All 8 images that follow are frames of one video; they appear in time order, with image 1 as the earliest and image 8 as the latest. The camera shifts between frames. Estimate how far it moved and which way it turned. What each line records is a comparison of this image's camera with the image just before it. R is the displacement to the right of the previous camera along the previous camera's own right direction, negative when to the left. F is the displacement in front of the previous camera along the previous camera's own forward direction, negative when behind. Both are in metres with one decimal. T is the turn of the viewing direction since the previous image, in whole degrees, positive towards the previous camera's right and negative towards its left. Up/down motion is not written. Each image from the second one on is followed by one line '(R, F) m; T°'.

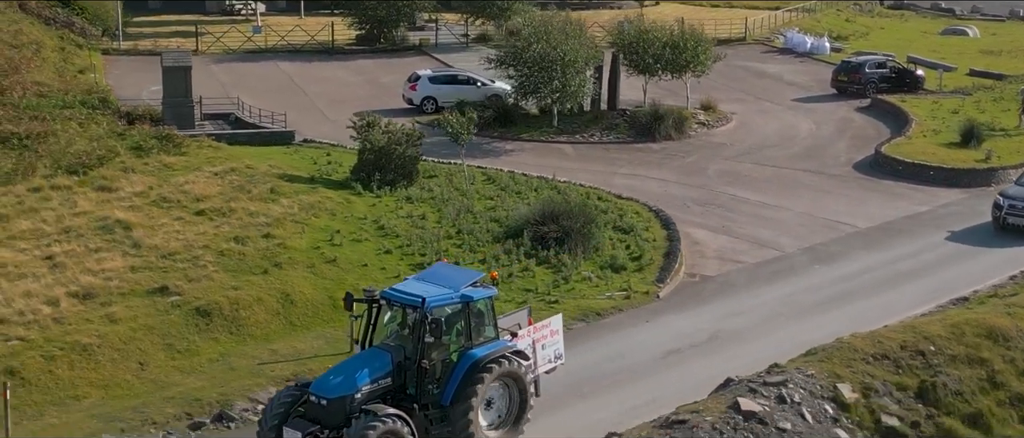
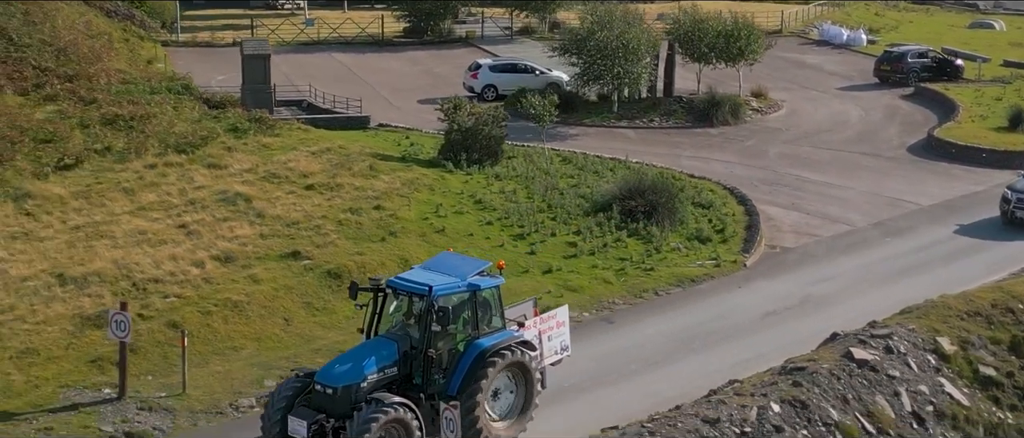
(-3.4, -1.4) m; 0°
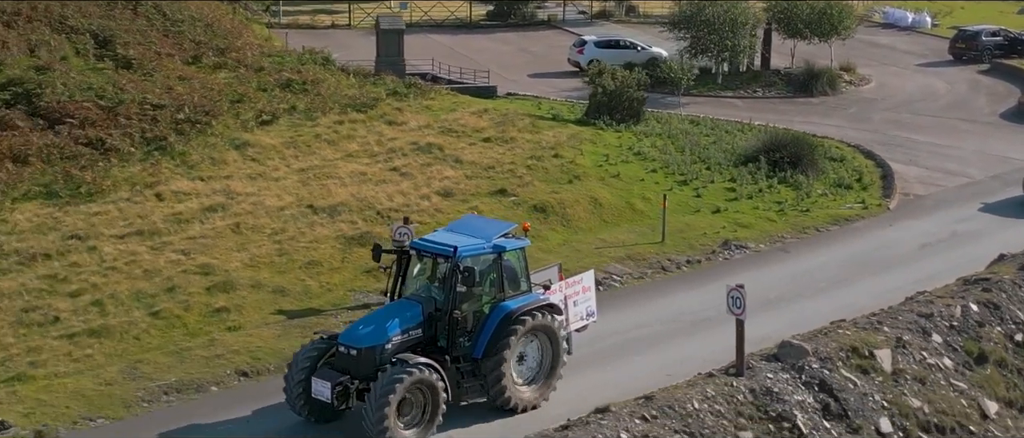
(-6.5, -2.6) m; 0°
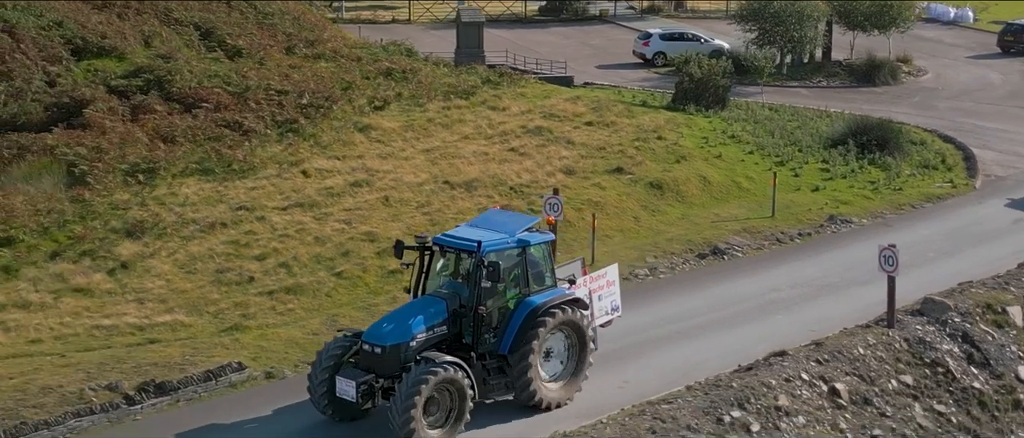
(-4.4, -1.5) m; 0°
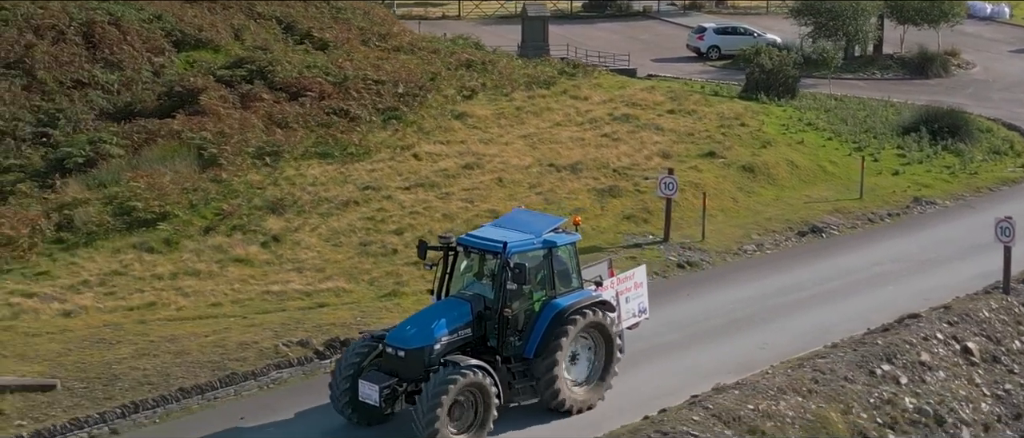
(-3.8, -1.2) m; 0°
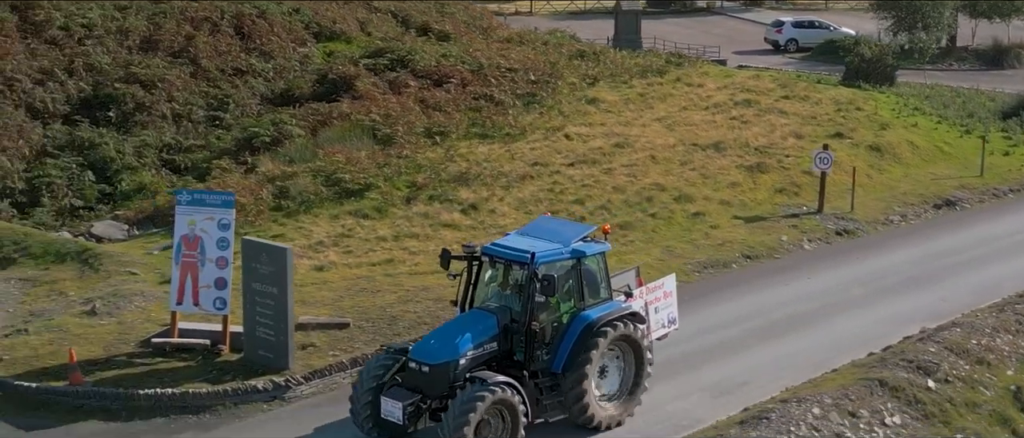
(-5.7, -1.9) m; -1°
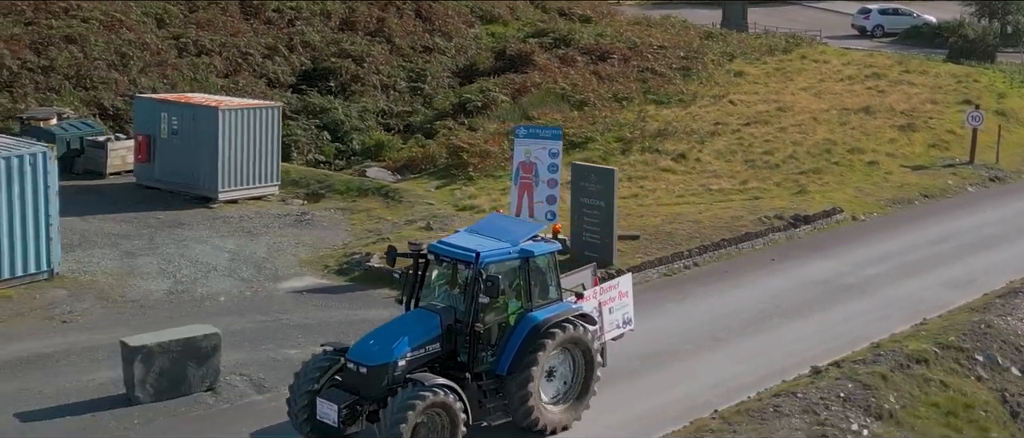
(-7.7, -3.9) m; -1°
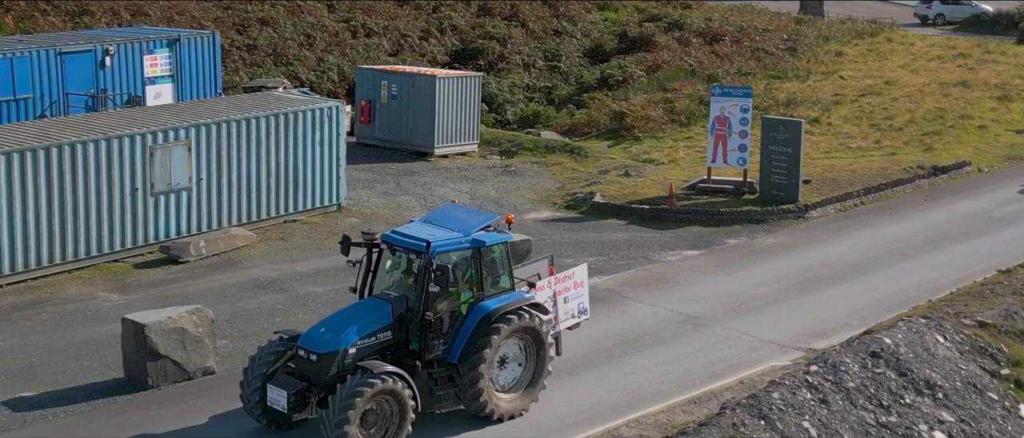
(-6.7, -3.7) m; 0°
